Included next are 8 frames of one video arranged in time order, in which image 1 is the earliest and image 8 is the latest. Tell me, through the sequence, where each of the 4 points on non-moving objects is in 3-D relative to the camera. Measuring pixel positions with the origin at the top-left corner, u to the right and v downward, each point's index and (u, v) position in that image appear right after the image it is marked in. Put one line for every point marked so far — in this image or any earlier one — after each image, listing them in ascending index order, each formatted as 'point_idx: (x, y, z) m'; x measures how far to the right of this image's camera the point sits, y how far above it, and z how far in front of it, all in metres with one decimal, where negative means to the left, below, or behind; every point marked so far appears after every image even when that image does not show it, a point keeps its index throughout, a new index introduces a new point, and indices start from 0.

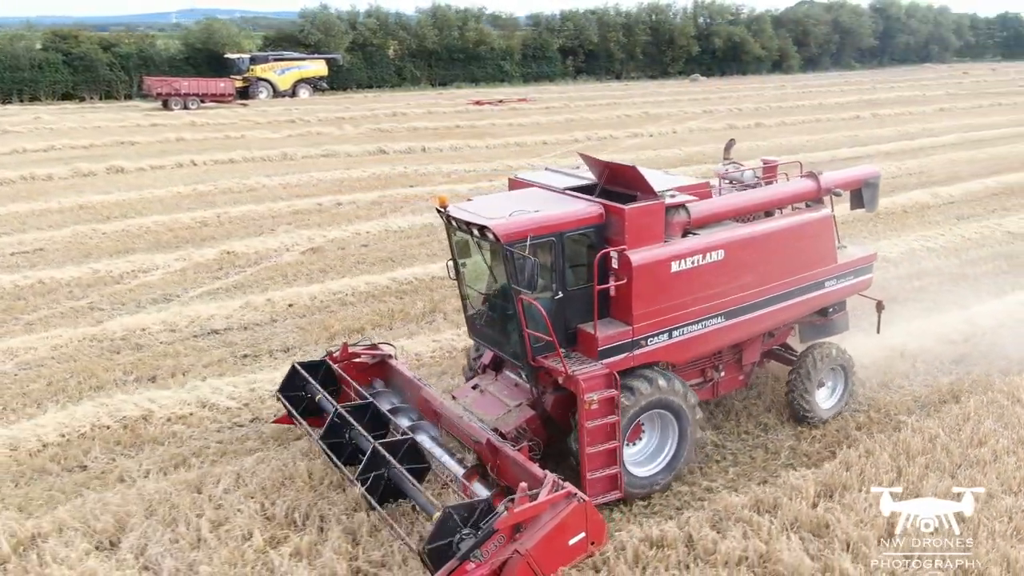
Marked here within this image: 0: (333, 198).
0: (-2.9, +1.5, +14.6) m
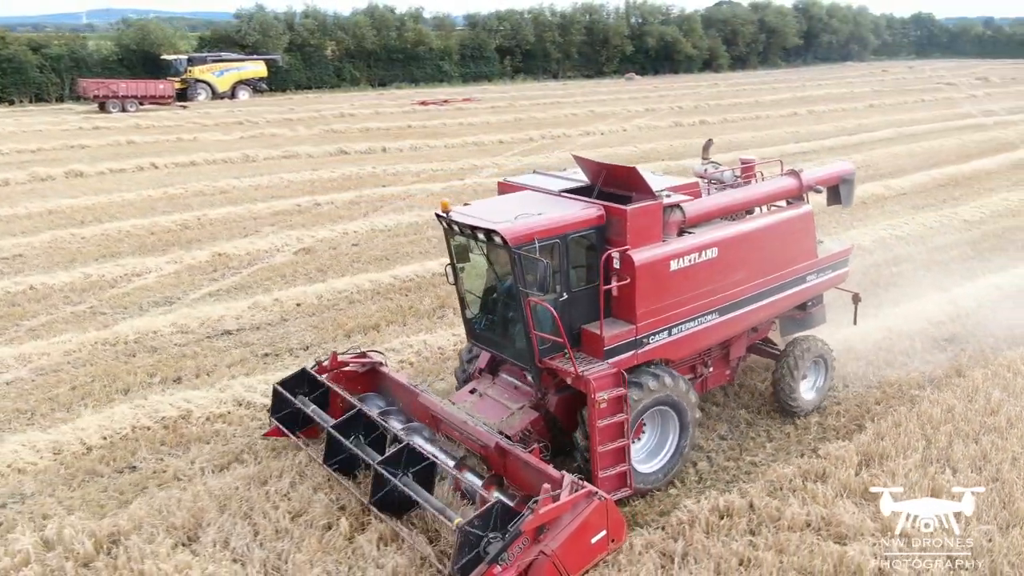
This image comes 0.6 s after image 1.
0: (-3.2, +1.4, +14.6) m
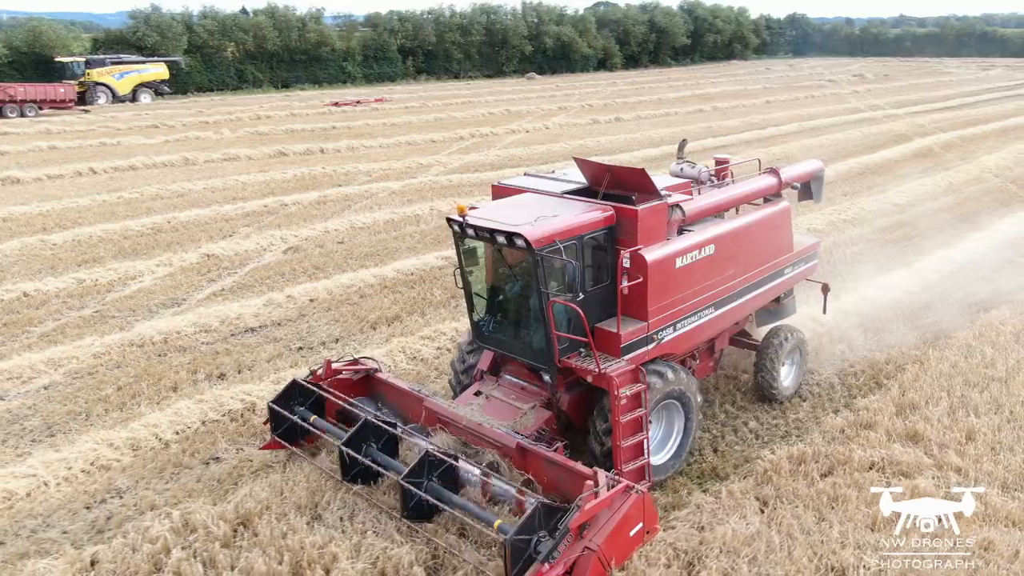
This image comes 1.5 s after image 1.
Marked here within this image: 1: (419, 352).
0: (-3.8, +1.4, +14.7) m
1: (-0.8, -0.6, +8.3) m
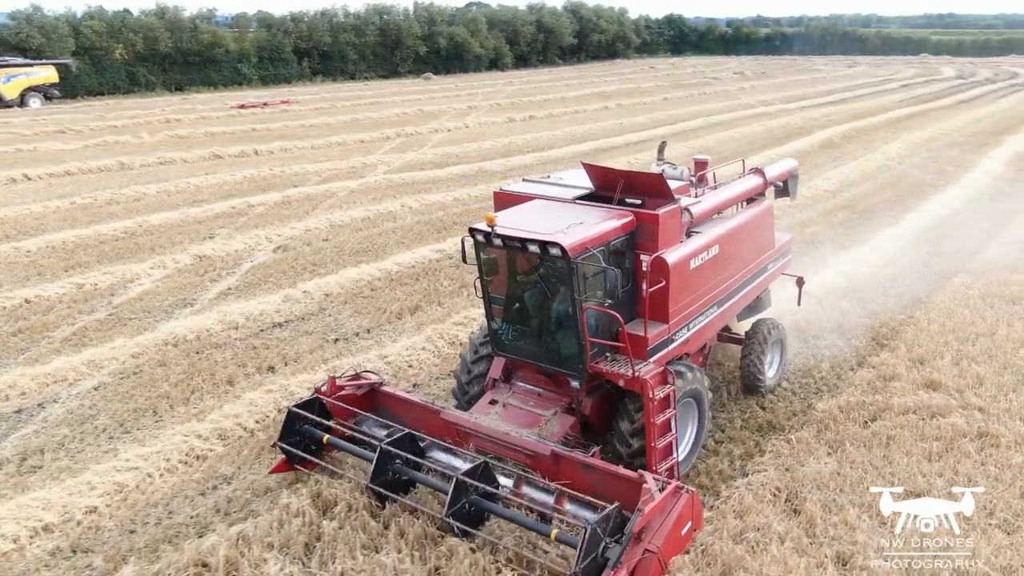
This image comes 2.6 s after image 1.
0: (-4.4, +1.4, +14.6) m
1: (-0.5, -0.5, +8.7) m
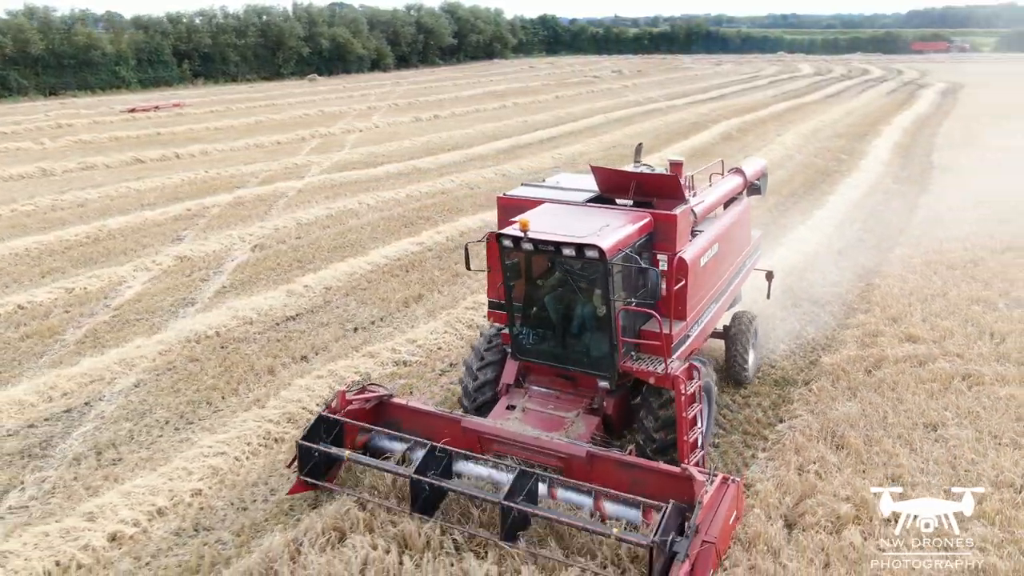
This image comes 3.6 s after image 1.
0: (-5.2, +1.4, +14.6) m
1: (-0.4, -0.3, +9.2) m
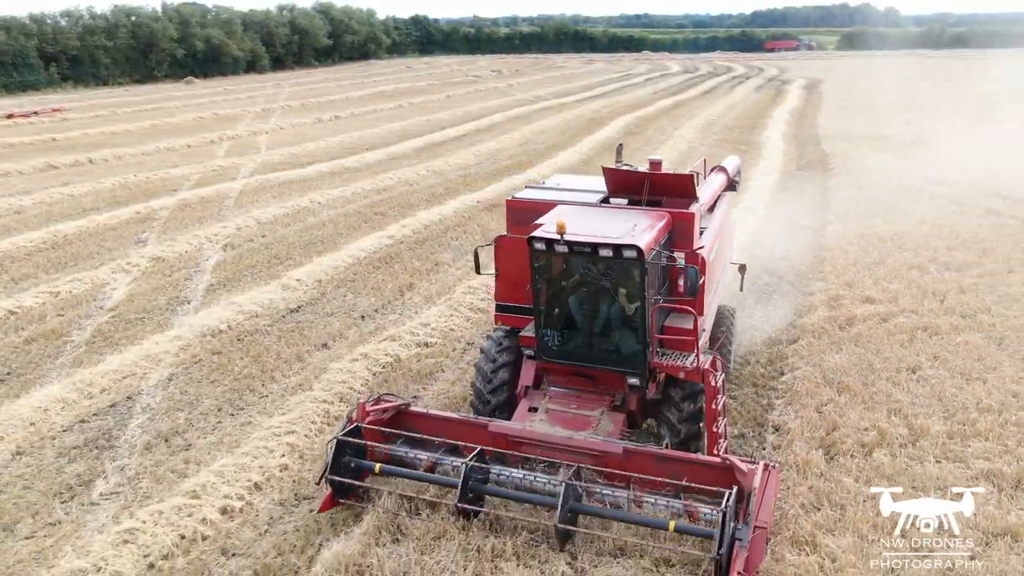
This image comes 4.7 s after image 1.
0: (-6.0, +1.3, +14.4) m
1: (-0.4, -0.2, +9.8) m
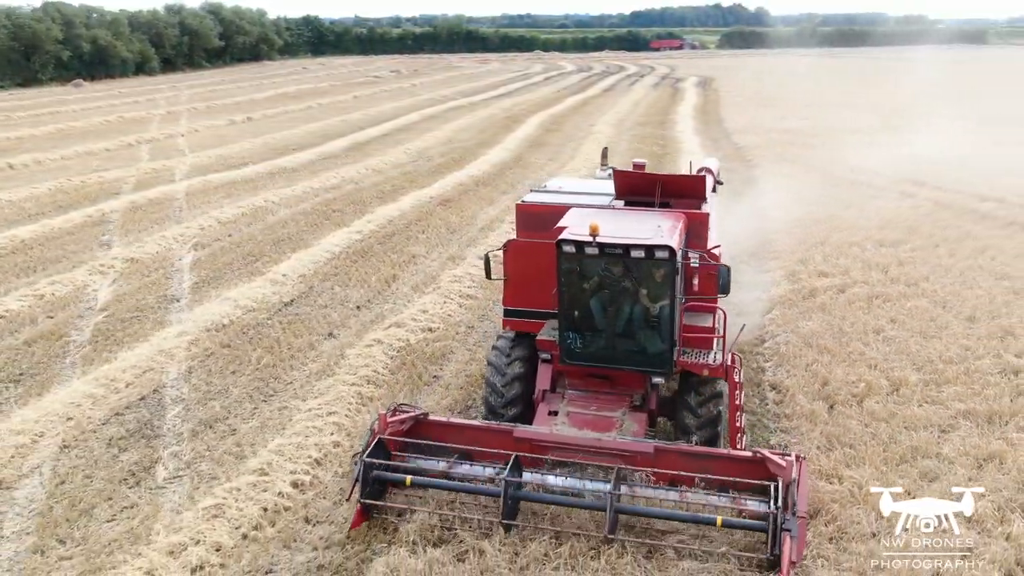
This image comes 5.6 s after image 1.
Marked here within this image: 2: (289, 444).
0: (-6.7, +1.2, +14.2) m
1: (-0.6, 0.0, +10.3) m
2: (-1.7, -1.2, +6.8) m
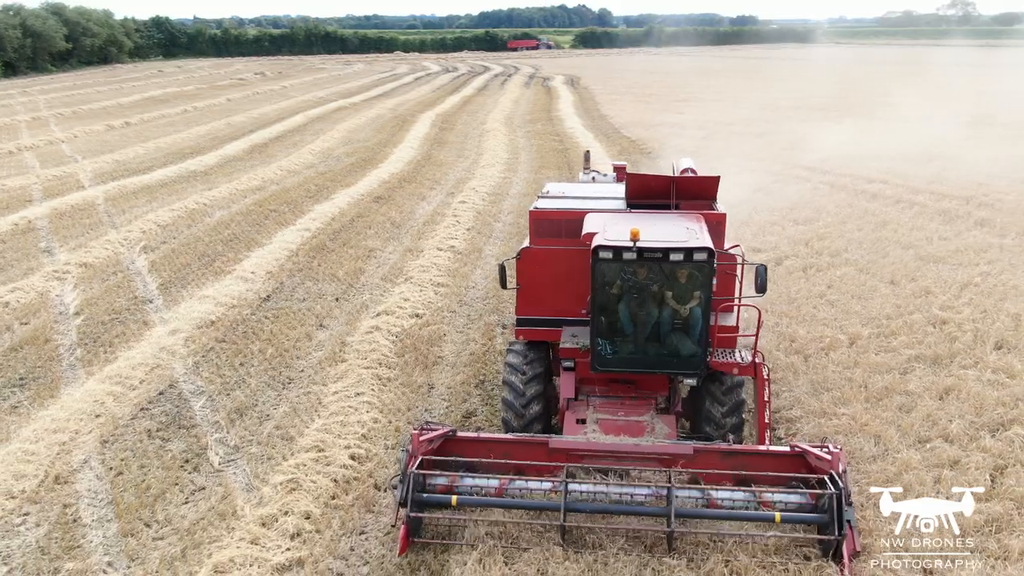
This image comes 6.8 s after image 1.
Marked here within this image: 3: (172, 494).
0: (-7.7, +1.0, +13.7) m
1: (-1.0, +0.1, +10.8) m
2: (-1.4, -1.1, +7.1) m
3: (-2.3, -1.4, +6.2) m
